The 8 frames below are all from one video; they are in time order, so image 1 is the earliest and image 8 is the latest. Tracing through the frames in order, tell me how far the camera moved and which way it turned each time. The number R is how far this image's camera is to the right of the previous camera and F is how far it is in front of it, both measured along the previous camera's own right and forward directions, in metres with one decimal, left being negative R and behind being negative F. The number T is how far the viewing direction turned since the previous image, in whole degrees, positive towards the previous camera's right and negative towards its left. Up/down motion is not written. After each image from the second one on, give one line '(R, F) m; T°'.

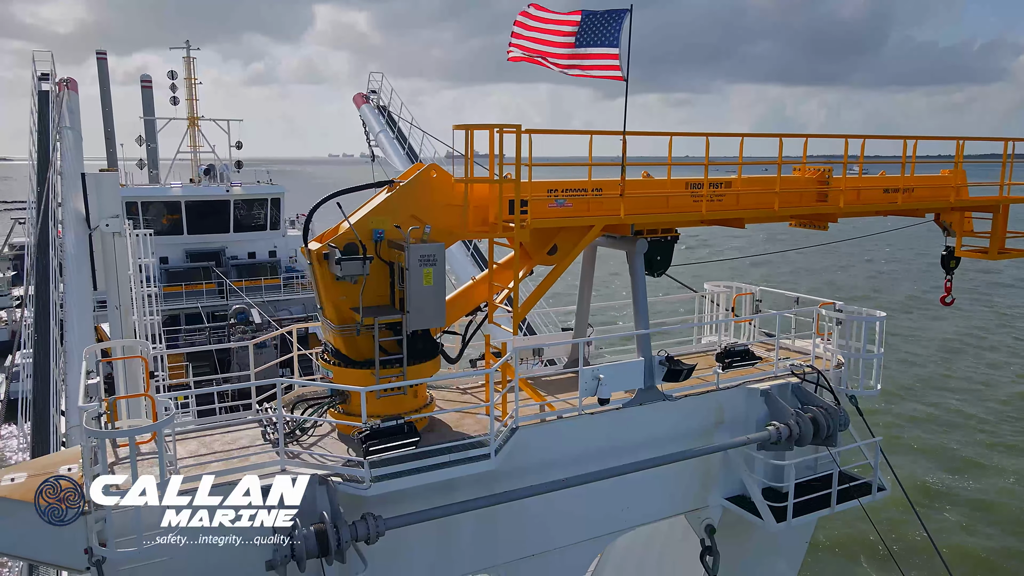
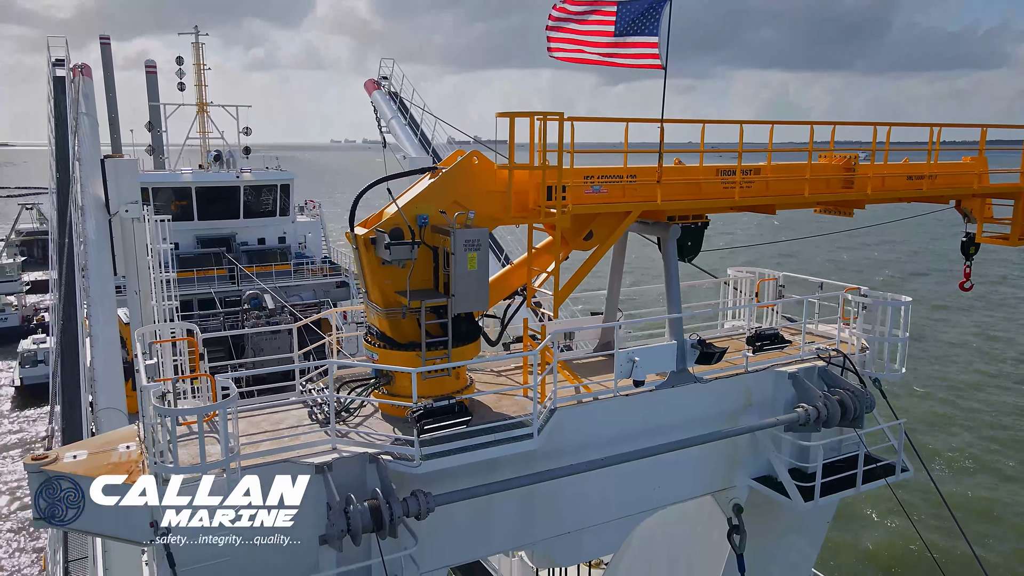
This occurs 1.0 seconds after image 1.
(-0.3, -0.1) m; 0°
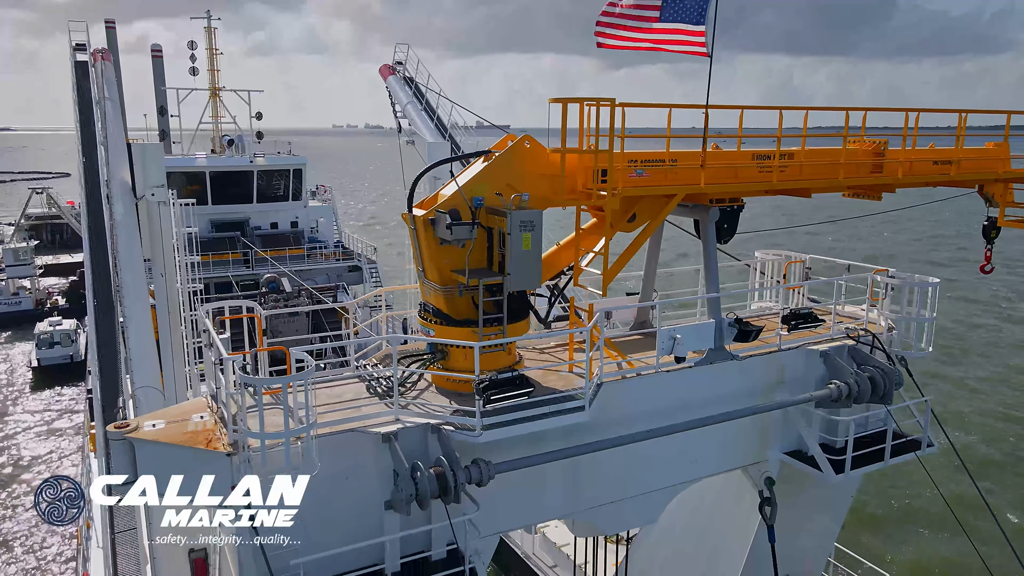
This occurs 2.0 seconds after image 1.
(-0.4, -0.3) m; 0°
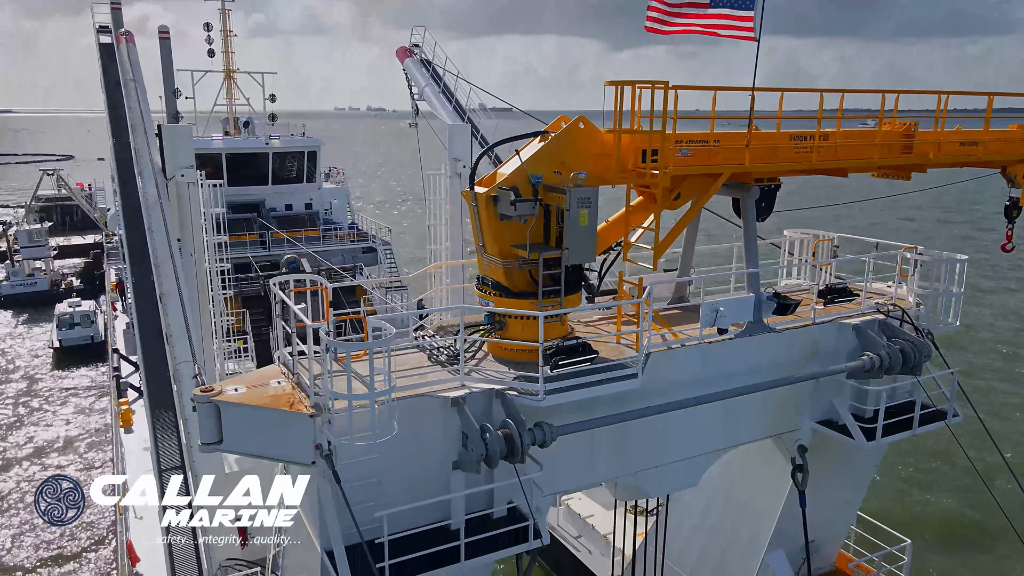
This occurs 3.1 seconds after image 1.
(-0.5, -0.4) m; 0°
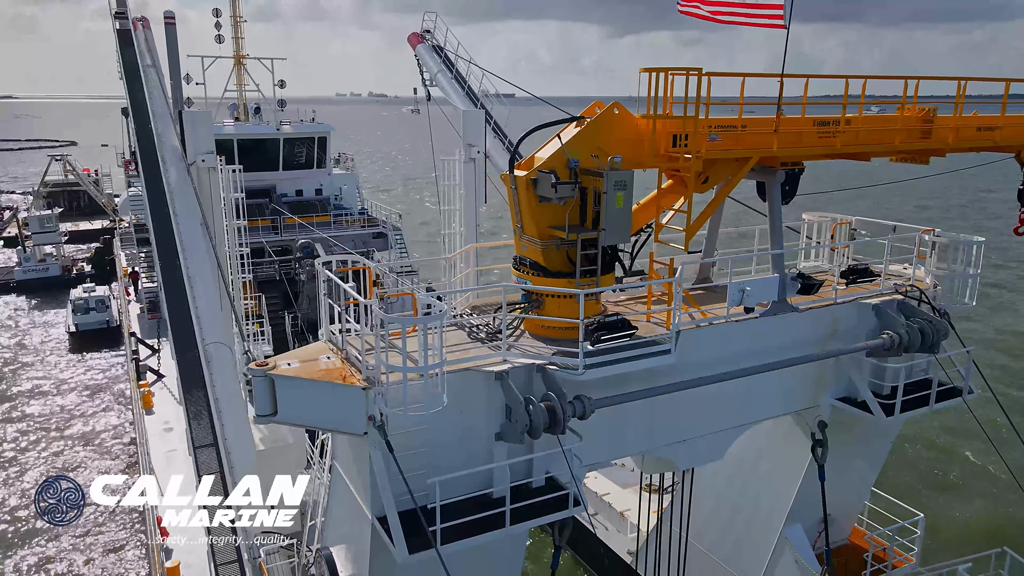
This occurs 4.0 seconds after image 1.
(-0.3, -0.3) m; 0°
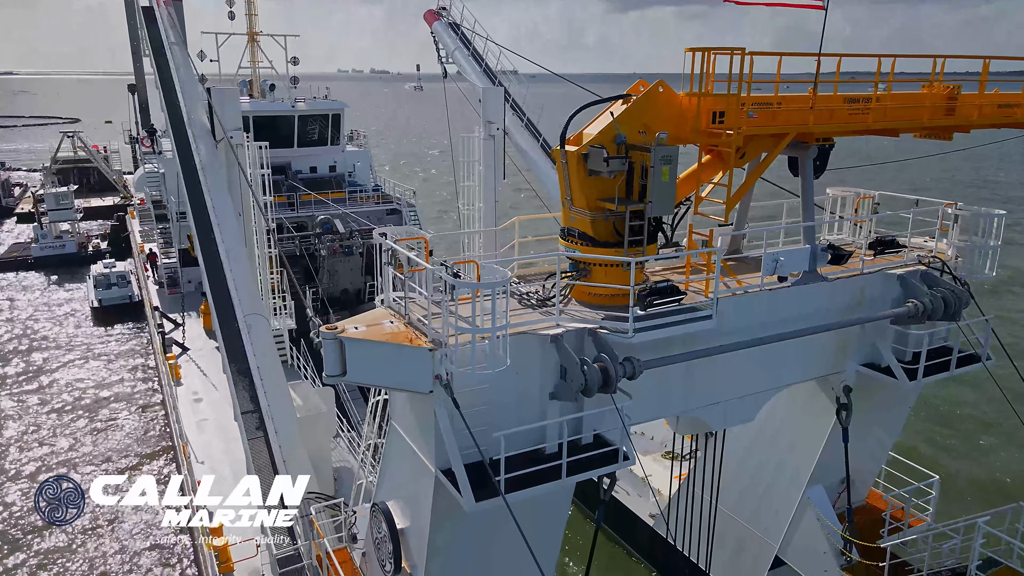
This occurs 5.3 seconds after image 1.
(-0.5, -0.4) m; 0°
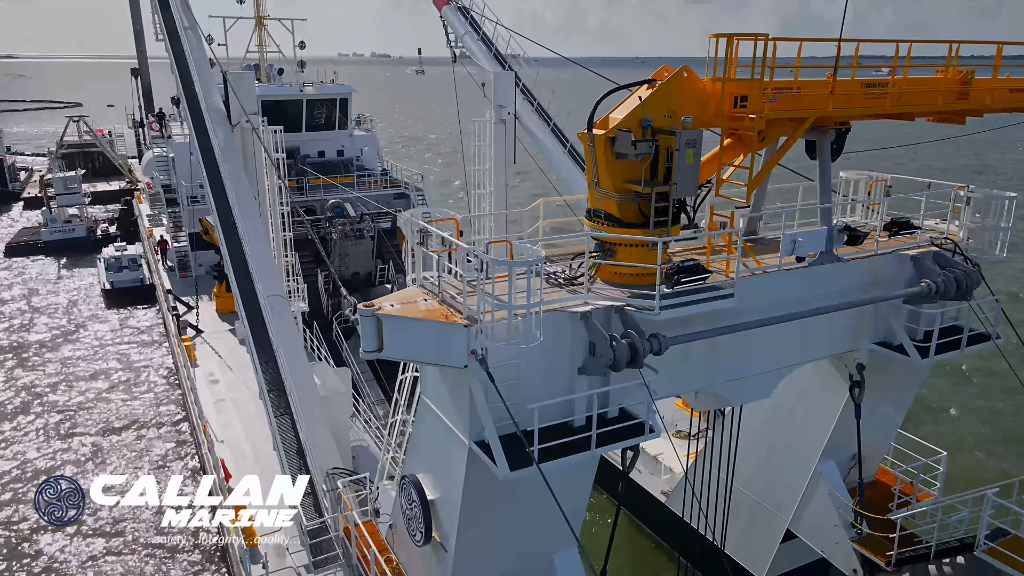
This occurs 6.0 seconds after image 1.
(-0.3, -0.3) m; 0°
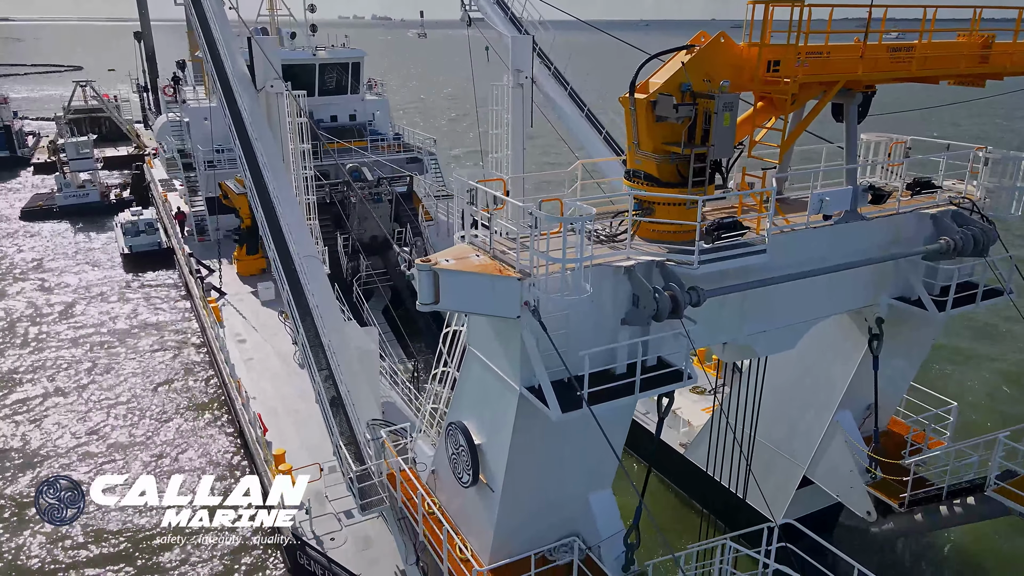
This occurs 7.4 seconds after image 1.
(-0.5, -0.5) m; 0°
